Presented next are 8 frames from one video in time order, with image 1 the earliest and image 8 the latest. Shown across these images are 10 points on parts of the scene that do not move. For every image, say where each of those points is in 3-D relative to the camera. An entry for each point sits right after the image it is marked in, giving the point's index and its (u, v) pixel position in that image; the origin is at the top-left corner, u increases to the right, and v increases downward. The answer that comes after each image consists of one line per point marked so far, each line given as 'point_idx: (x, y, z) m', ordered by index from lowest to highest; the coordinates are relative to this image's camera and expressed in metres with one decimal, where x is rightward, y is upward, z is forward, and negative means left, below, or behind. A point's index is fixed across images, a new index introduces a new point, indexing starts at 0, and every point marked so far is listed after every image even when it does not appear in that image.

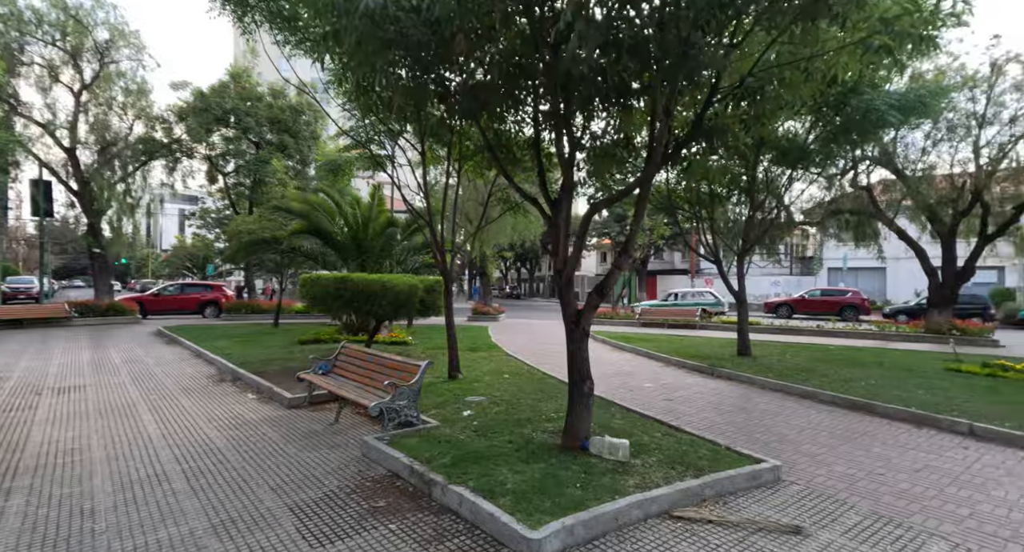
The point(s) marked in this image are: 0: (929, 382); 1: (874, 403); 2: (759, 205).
0: (+7.2, -1.8, +9.2) m
1: (+5.2, -1.8, +7.7) m
2: (+5.5, +1.5, +11.6) m
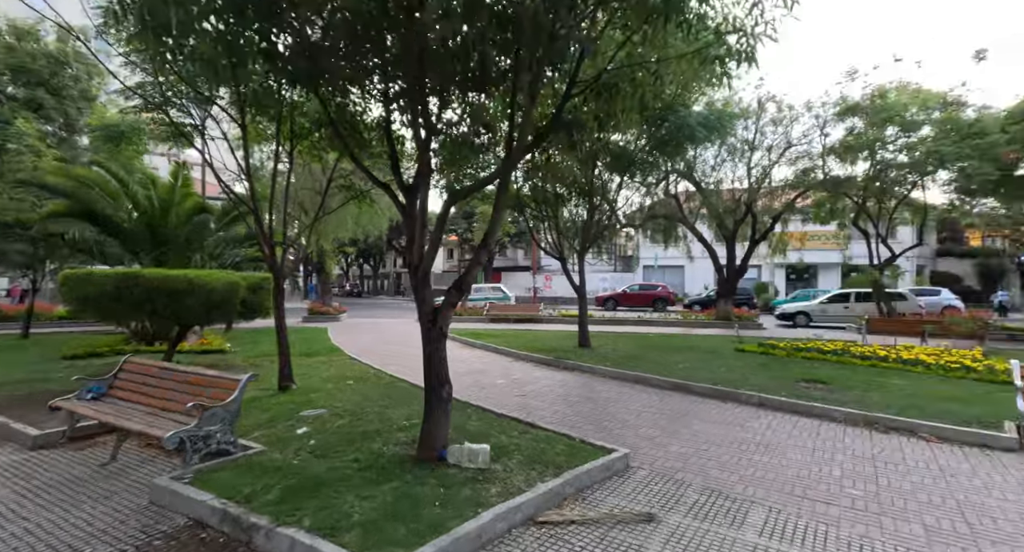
0: (+4.3, -1.7, +10.6) m
1: (+2.9, -1.7, +8.6) m
2: (+2.0, +1.6, +12.4) m
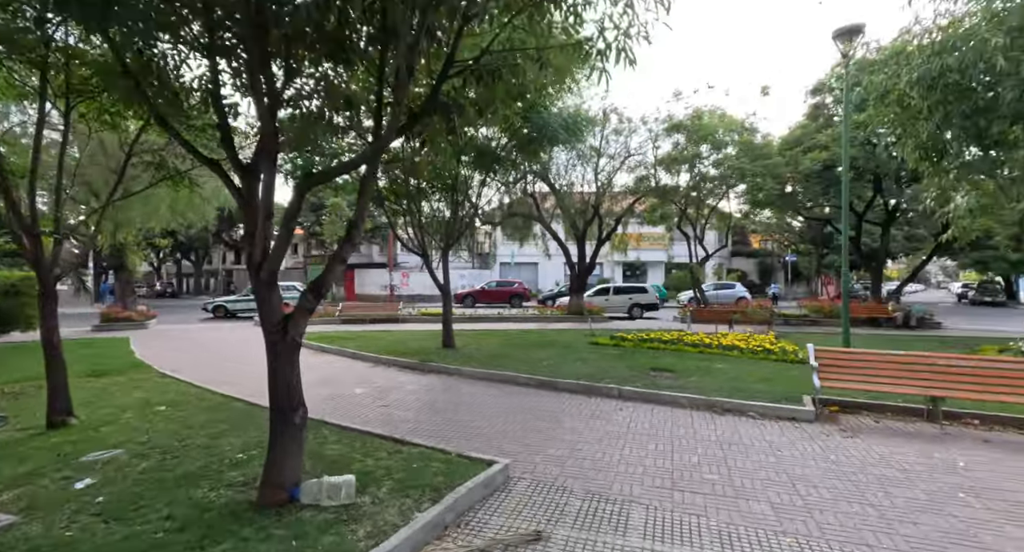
0: (+1.5, -1.7, +11.0) m
1: (+0.7, -1.7, +8.6) m
2: (-1.2, +1.7, +12.1) m
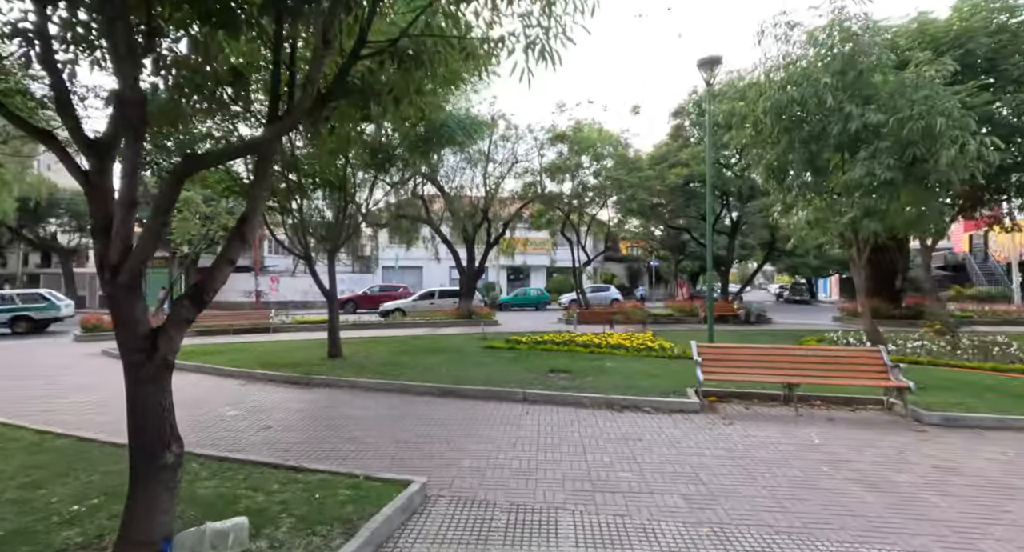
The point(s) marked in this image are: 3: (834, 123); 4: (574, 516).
0: (-0.6, -1.7, +10.8) m
1: (-0.9, -1.7, +8.3) m
2: (-3.5, +1.6, +11.3) m
3: (+5.6, +2.5, +9.1) m
4: (+0.5, -1.8, +4.1) m
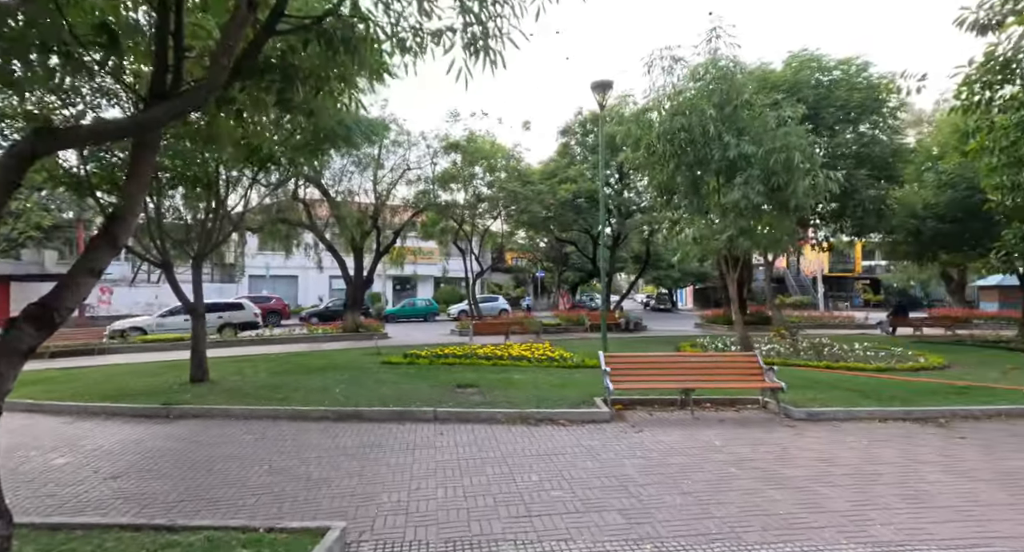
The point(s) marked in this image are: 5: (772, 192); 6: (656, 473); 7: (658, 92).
0: (-2.6, -1.9, +10.1) m
1: (-2.2, -1.9, +7.6) m
2: (-5.5, +1.4, +10.0) m
3: (+3.9, +2.3, +9.9) m
4: (0.0, -1.9, +3.8) m
5: (+4.9, +1.5, +9.9) m
6: (+1.5, -2.0, +5.5) m
7: (+3.0, +3.6, +10.6) m
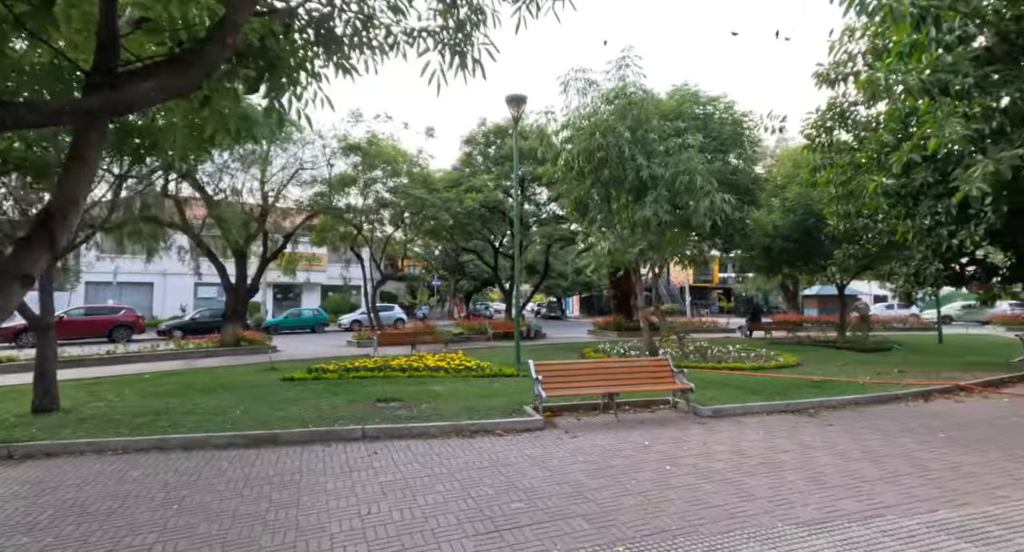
0: (-4.0, -2.1, +9.3) m
1: (-3.1, -2.0, +6.9) m
2: (-6.8, +1.2, +8.6) m
3: (+2.3, +2.1, +10.6) m
4: (-0.1, -2.0, +3.7) m
5: (+3.3, +1.3, +10.7) m
6: (+0.9, -2.1, +5.6) m
7: (+1.3, +3.4, +11.1) m
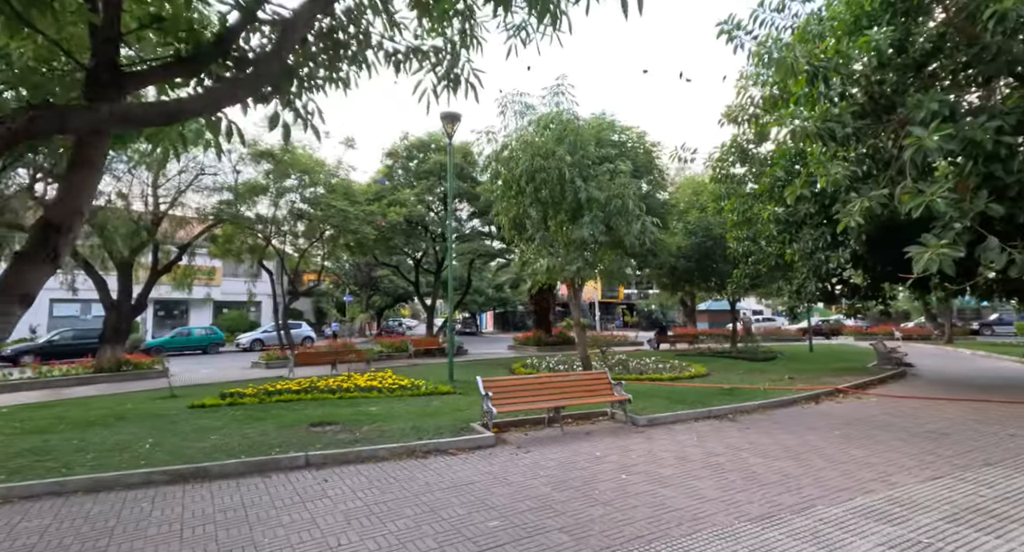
0: (-4.9, -2.4, +8.5) m
1: (-3.7, -2.2, +6.3) m
2: (-7.6, +1.0, +7.4) m
3: (+1.1, +1.8, +11.0) m
4: (-0.1, -2.1, +3.7) m
5: (+2.0, +1.0, +11.3) m
6: (+0.6, -2.3, +5.7) m
7: (0.0, +3.1, +11.3) m
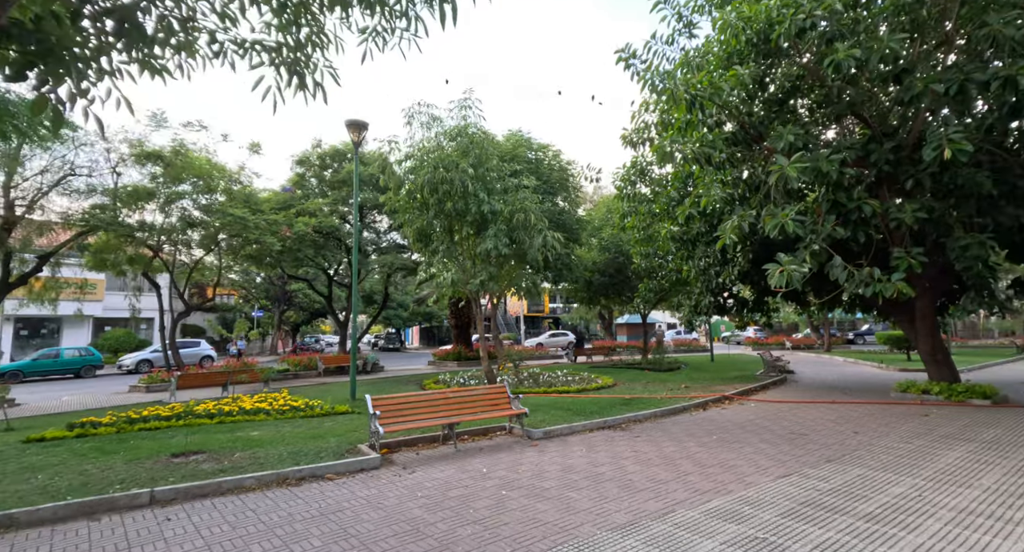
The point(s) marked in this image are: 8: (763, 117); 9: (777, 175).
0: (-6.5, -2.6, +7.6) m
1: (-5.0, -2.4, +5.6) m
2: (-9.1, +0.8, +6.2) m
3: (-0.9, +1.5, +10.9) m
4: (-1.1, -2.2, +3.4) m
5: (0.0, +0.7, +11.2) m
6: (-0.7, -2.4, +5.5) m
7: (-2.0, +2.8, +11.1) m
8: (+4.3, +2.8, +9.0) m
9: (+3.5, +1.4, +7.1) m
